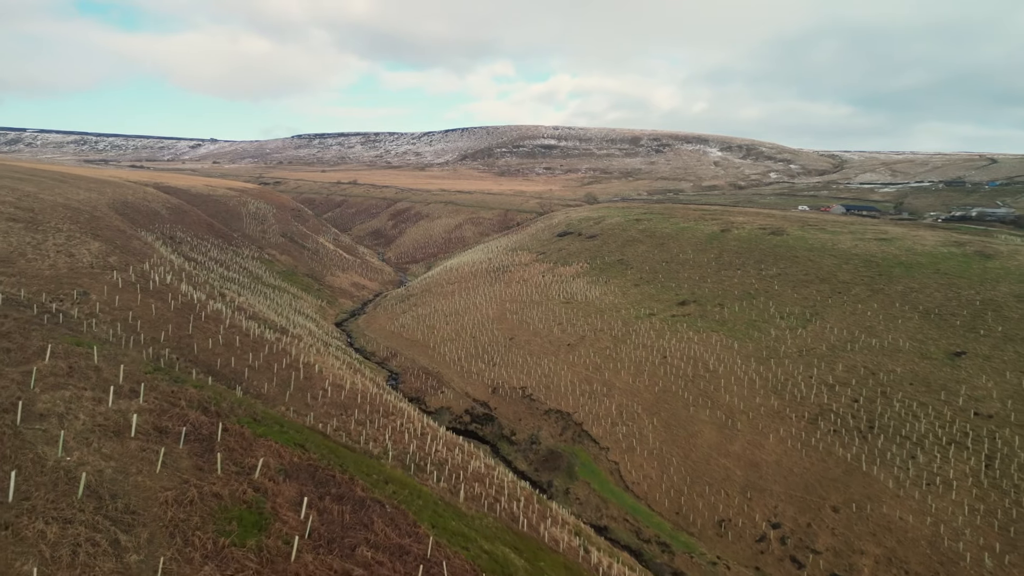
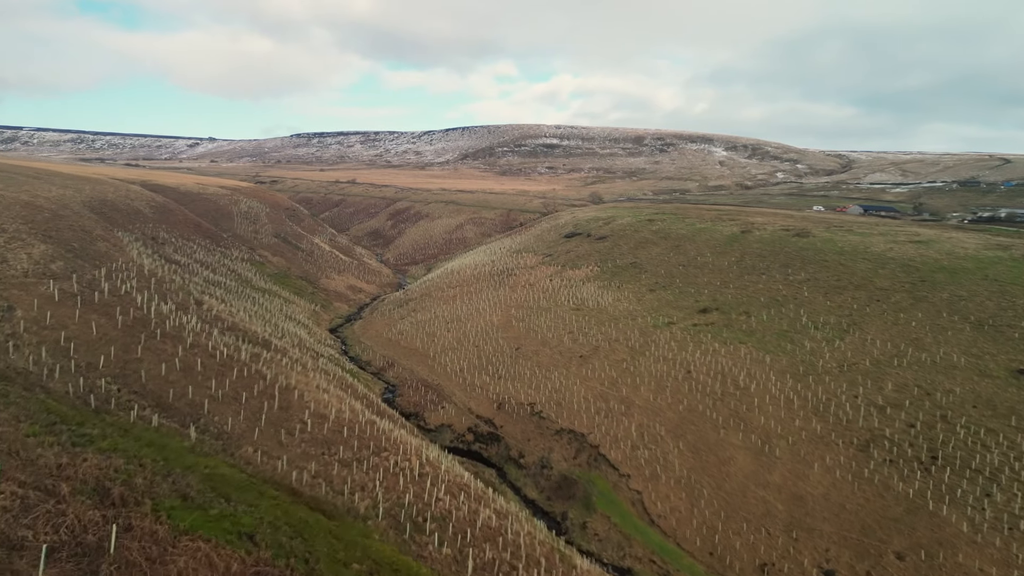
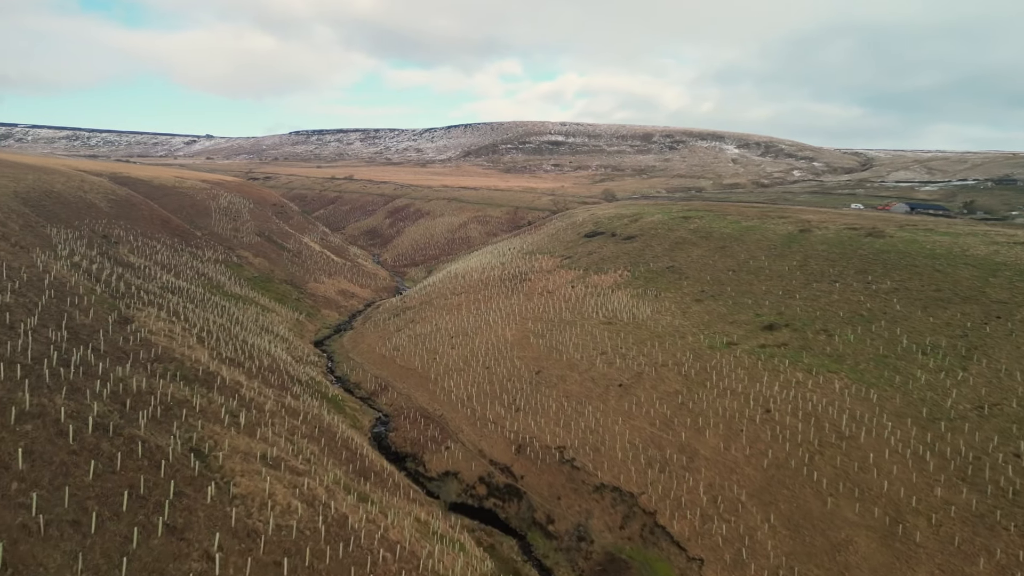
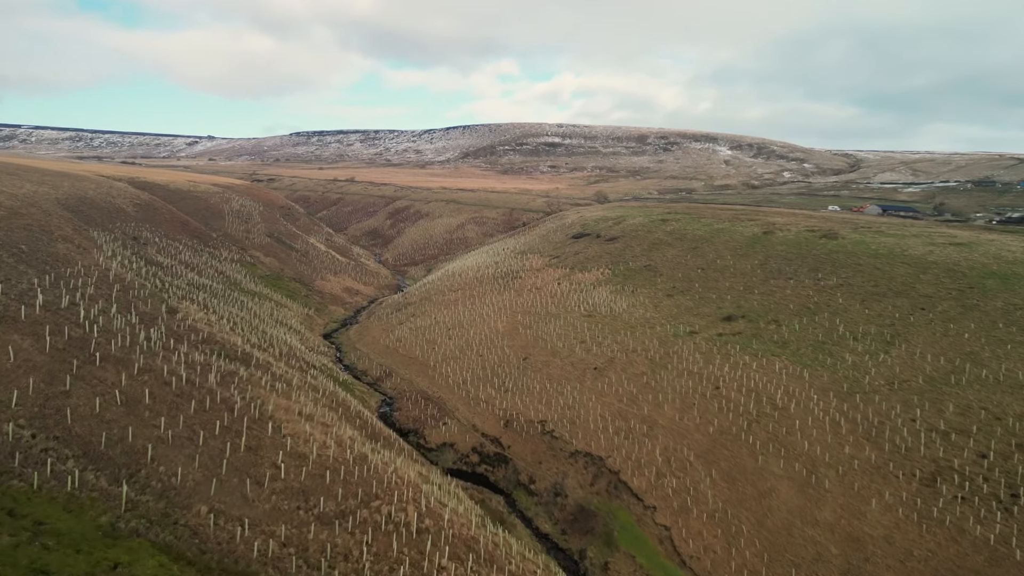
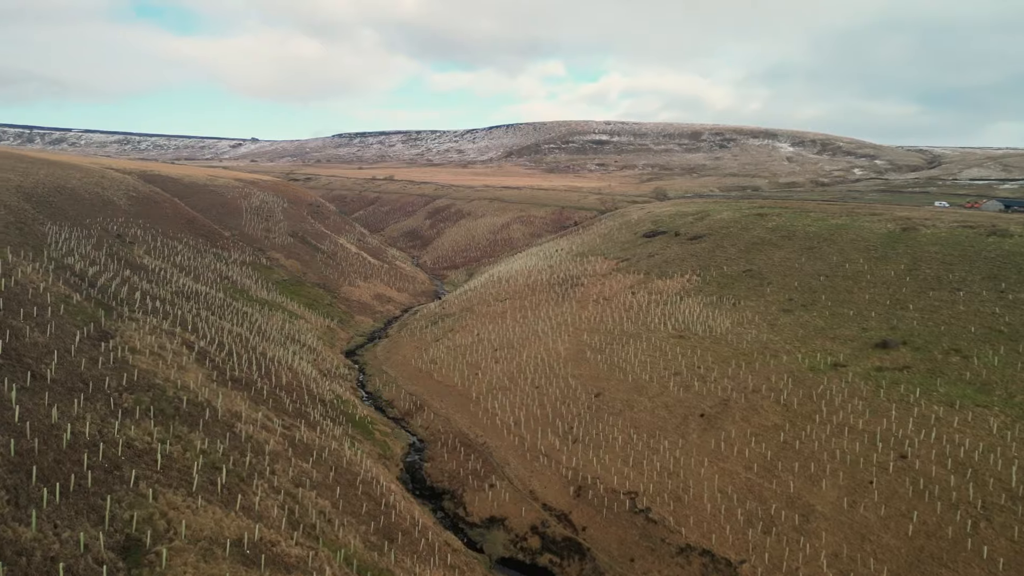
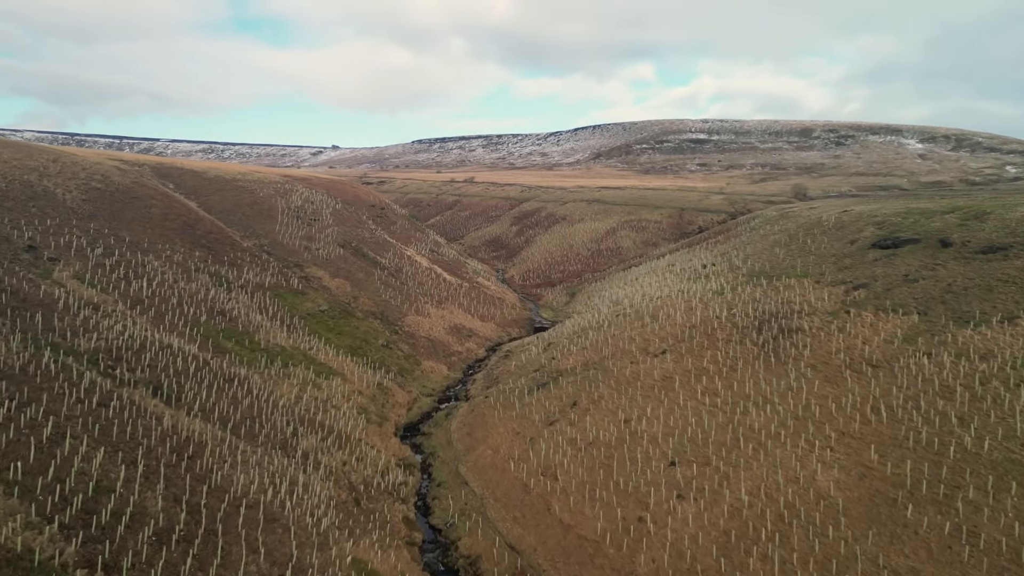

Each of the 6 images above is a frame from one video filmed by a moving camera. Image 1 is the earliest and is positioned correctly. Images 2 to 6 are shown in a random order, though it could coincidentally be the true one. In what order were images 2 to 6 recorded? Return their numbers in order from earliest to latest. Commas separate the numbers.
2, 4, 3, 5, 6
